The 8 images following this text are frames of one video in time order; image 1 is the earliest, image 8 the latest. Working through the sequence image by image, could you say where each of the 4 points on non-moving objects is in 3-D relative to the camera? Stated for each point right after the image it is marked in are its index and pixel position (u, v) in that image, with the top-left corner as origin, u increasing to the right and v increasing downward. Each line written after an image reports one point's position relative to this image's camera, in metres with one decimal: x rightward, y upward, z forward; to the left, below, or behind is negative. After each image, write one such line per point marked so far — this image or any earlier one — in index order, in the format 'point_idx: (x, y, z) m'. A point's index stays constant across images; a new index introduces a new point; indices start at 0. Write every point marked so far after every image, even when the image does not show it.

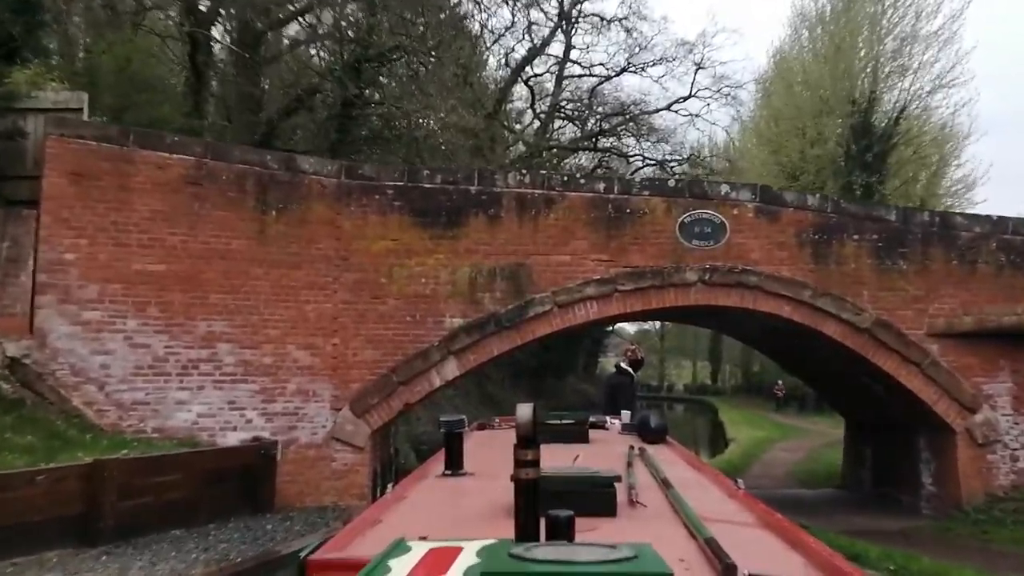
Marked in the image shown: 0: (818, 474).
0: (+5.2, -3.1, +16.5) m
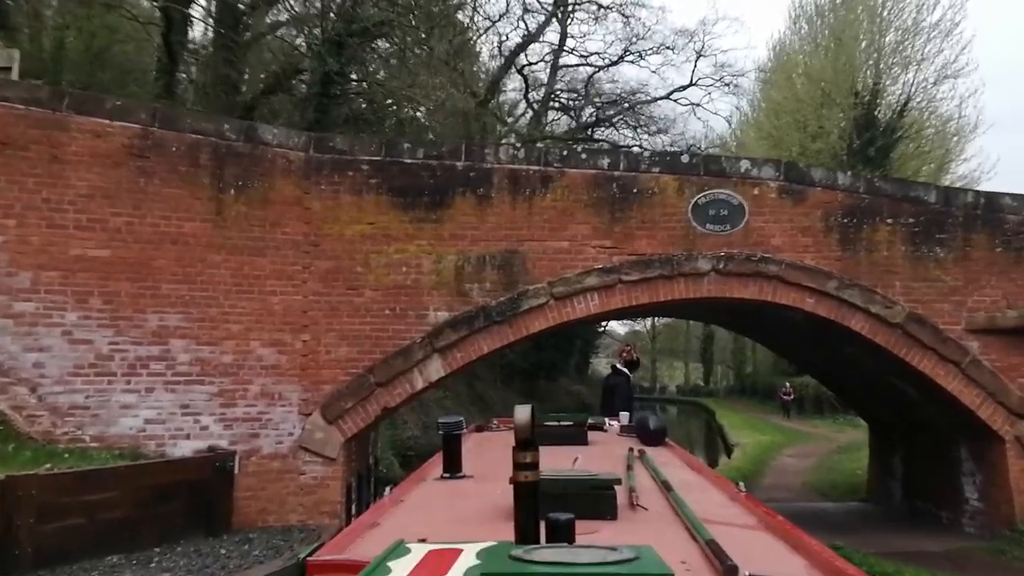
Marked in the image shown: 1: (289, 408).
0: (+5.0, -3.0, +15.4) m
1: (-2.1, -1.1, +9.2) m
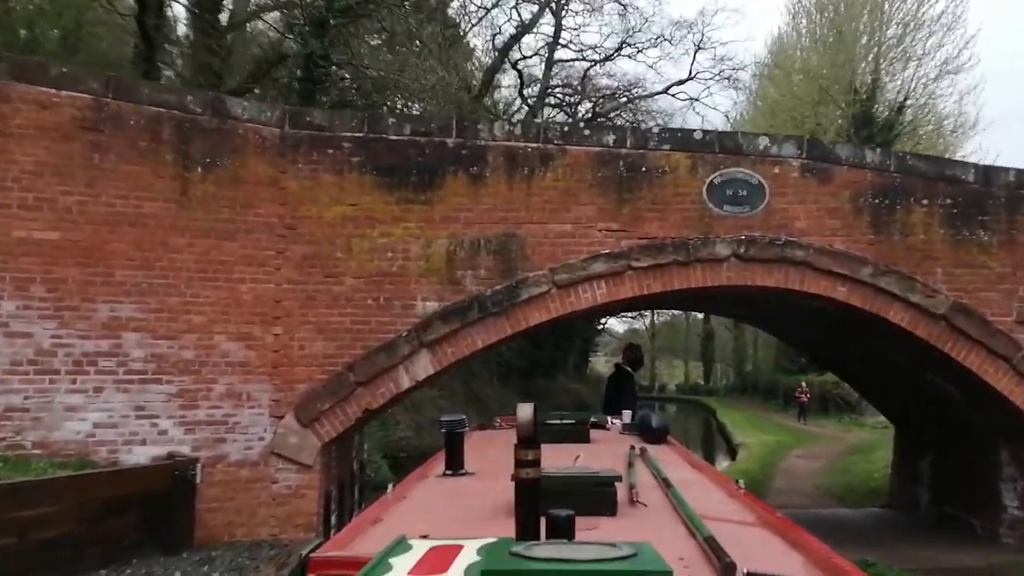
0: (+5.0, -2.9, +14.5) m
1: (-2.1, -1.0, +8.3) m
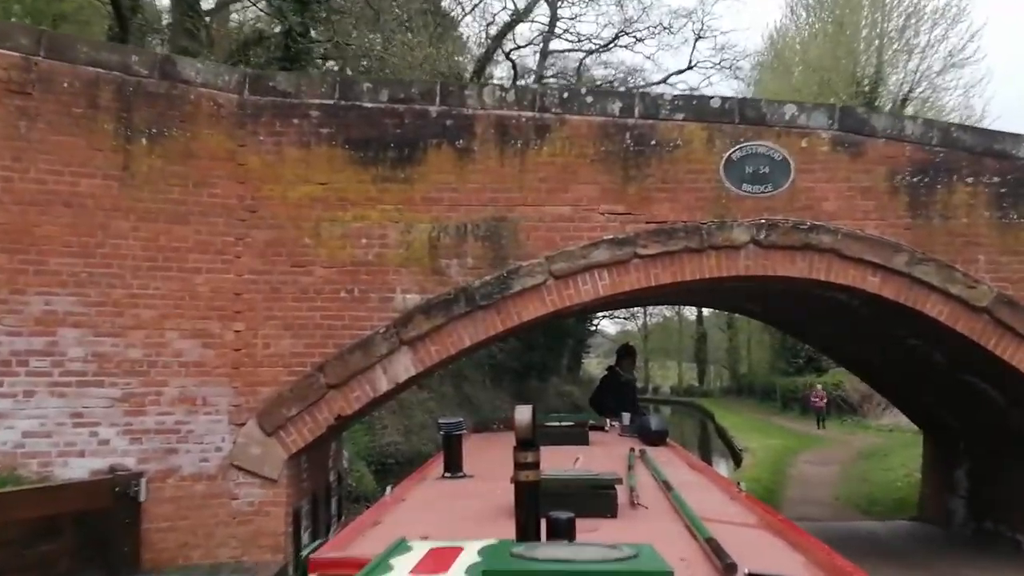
0: (+4.9, -2.8, +13.5) m
1: (-2.2, -0.9, +7.3) m
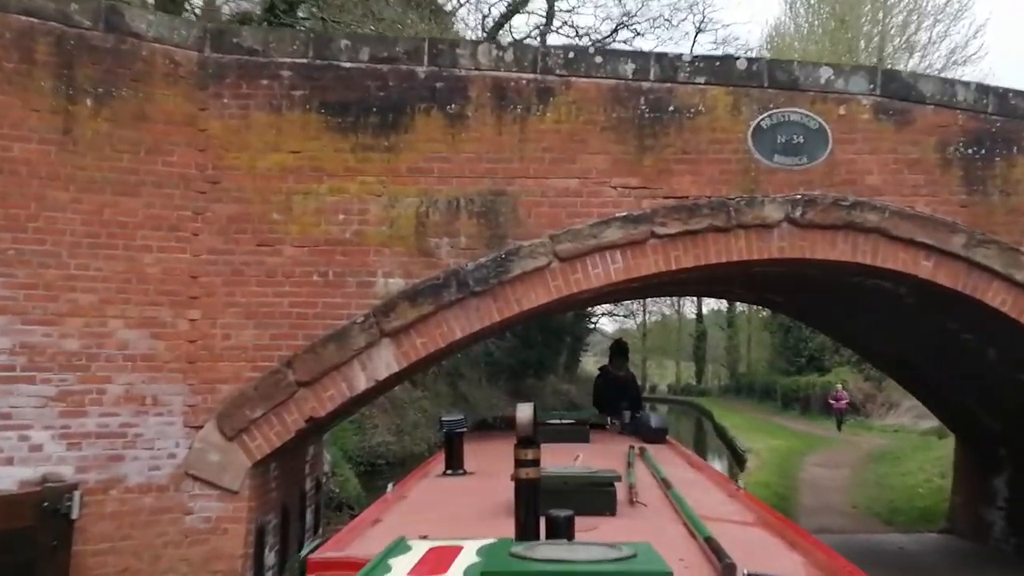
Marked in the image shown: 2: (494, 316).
0: (+4.9, -2.8, +12.6) m
1: (-2.2, -0.8, +6.3) m
2: (-0.1, -0.2, +6.6) m
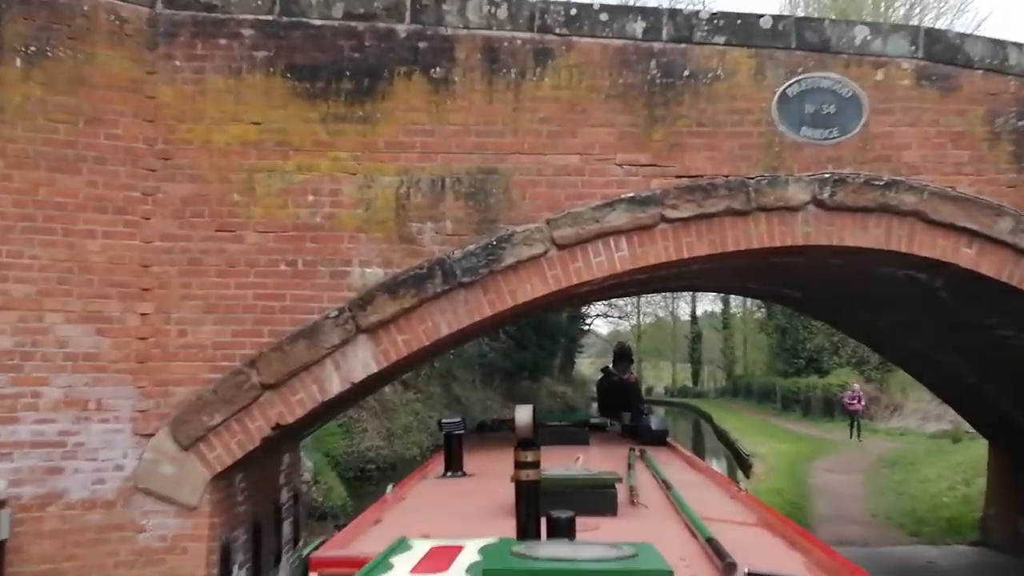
0: (+4.8, -2.7, +11.8) m
1: (-2.2, -0.8, +5.6) m
2: (-0.2, -0.1, +5.8) m
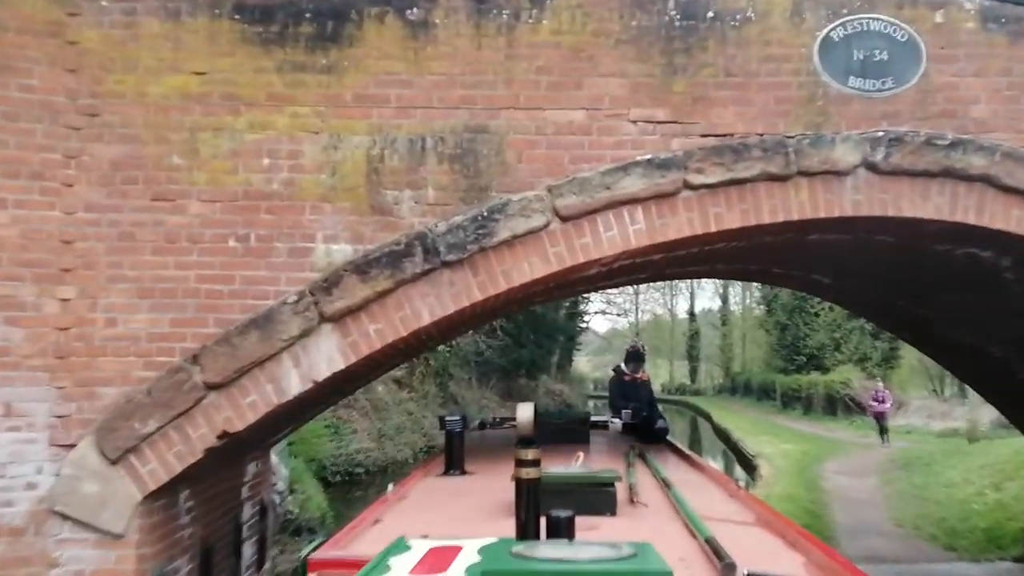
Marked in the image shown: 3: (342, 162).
0: (+4.8, -2.6, +10.9) m
1: (-2.2, -0.7, +4.6) m
2: (-0.2, 0.0, +4.8) m
3: (-0.8, +0.6, +4.9) m
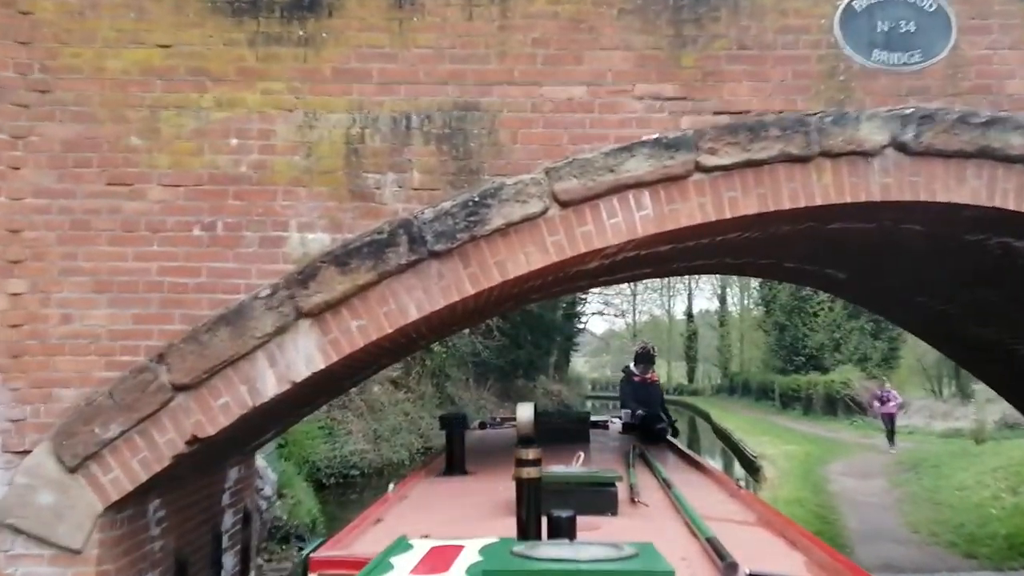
0: (+4.8, -2.5, +10.5) m
1: (-2.3, -0.7, +4.2) m
2: (-0.2, 0.0, +4.4) m
3: (-0.9, +0.7, +4.5) m
